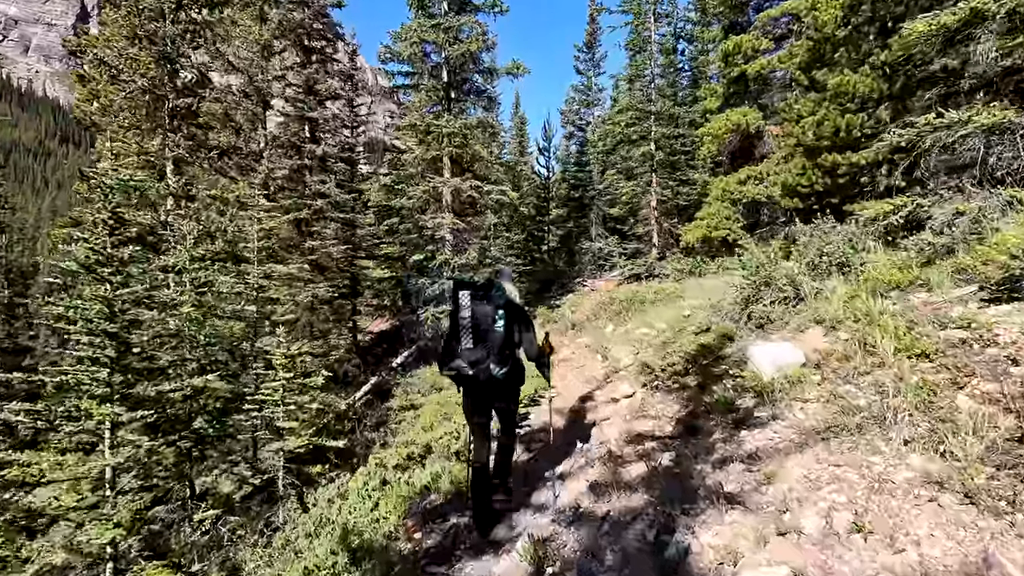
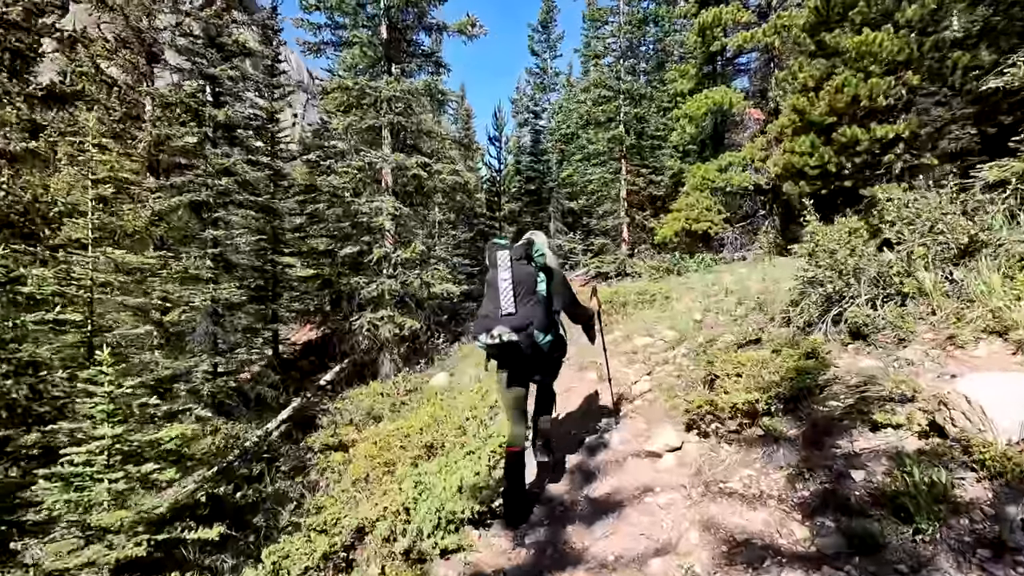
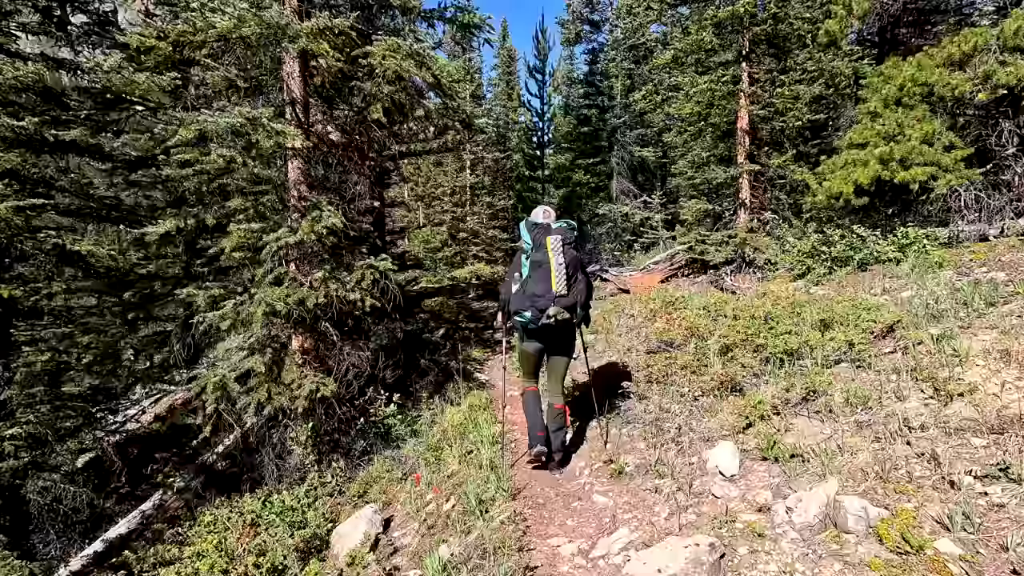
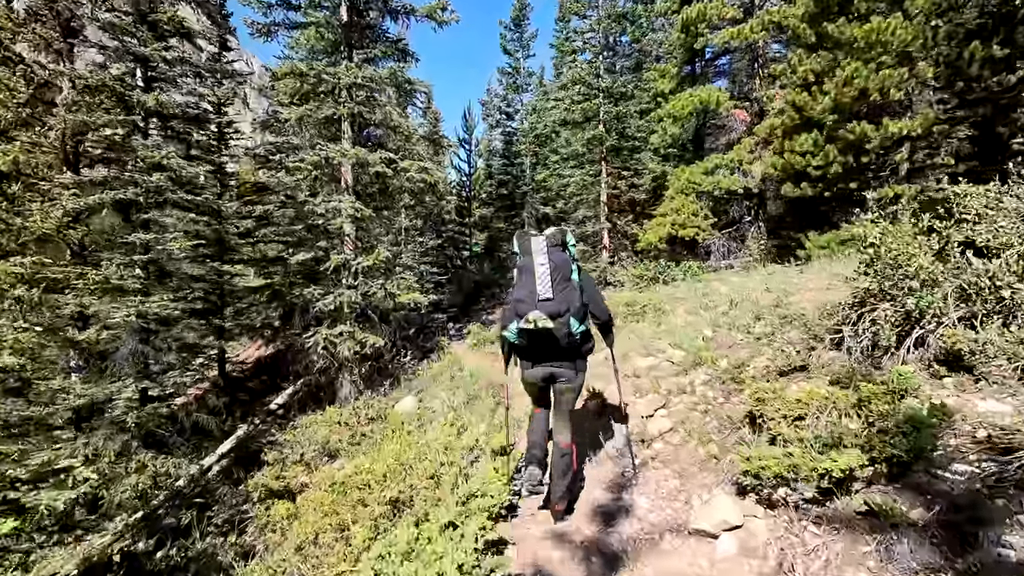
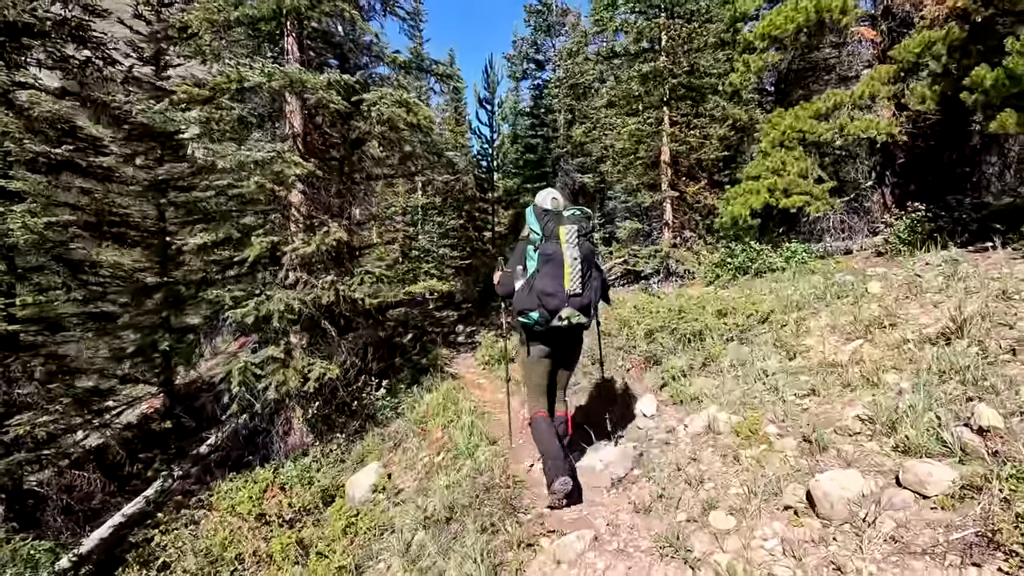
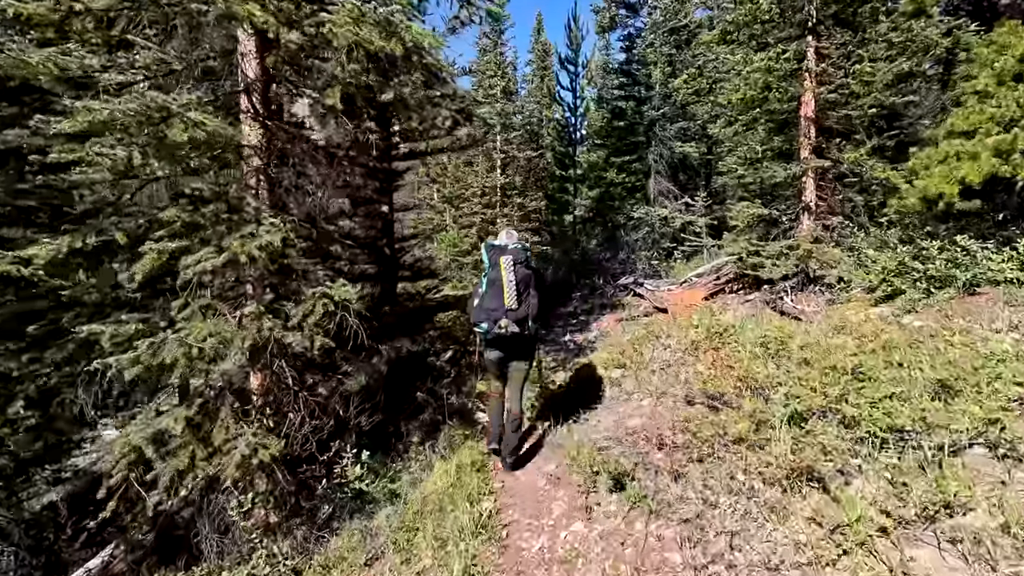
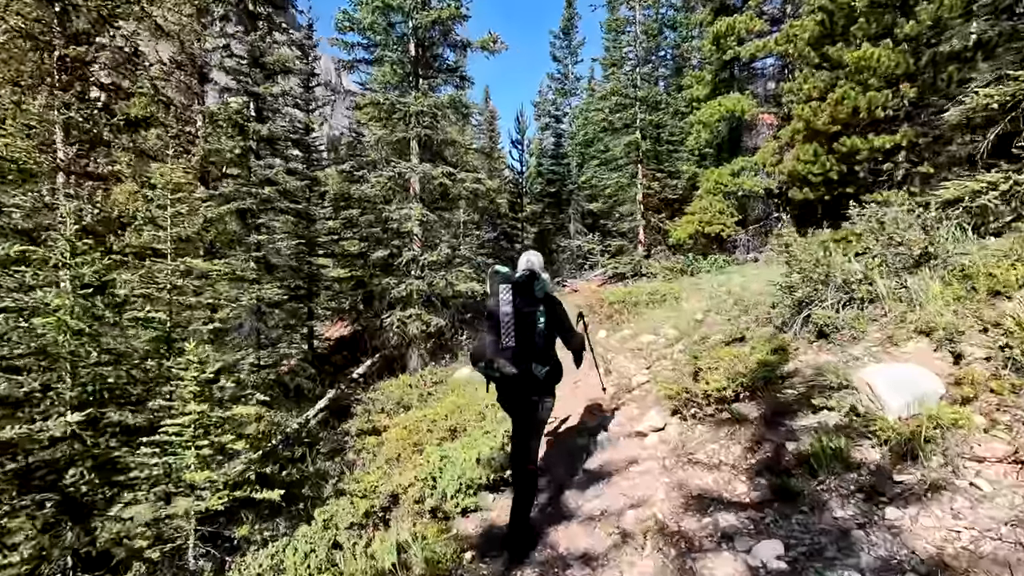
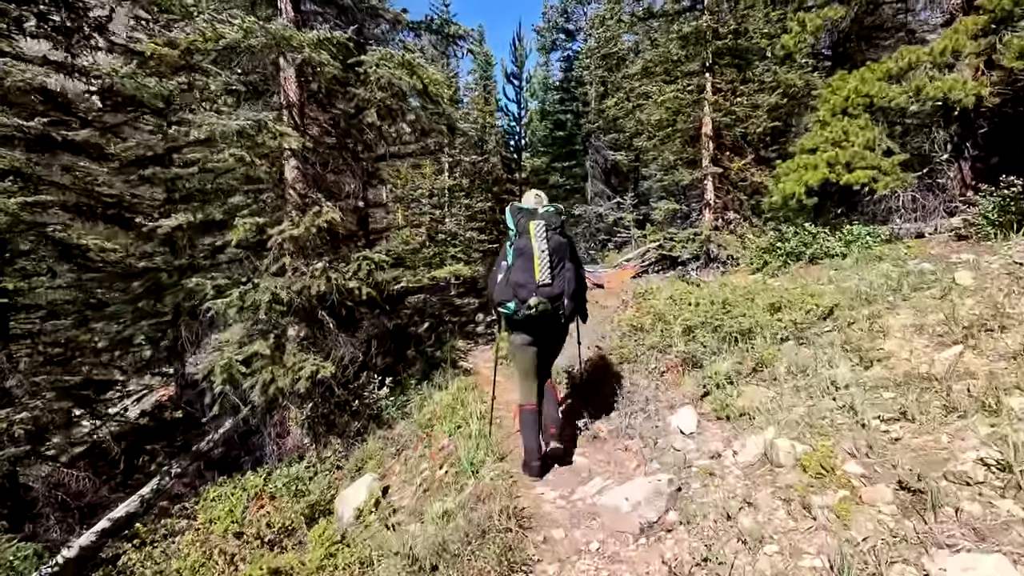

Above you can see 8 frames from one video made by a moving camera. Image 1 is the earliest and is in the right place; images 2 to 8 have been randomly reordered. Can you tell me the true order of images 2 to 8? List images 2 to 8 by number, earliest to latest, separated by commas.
7, 2, 4, 5, 8, 3, 6
